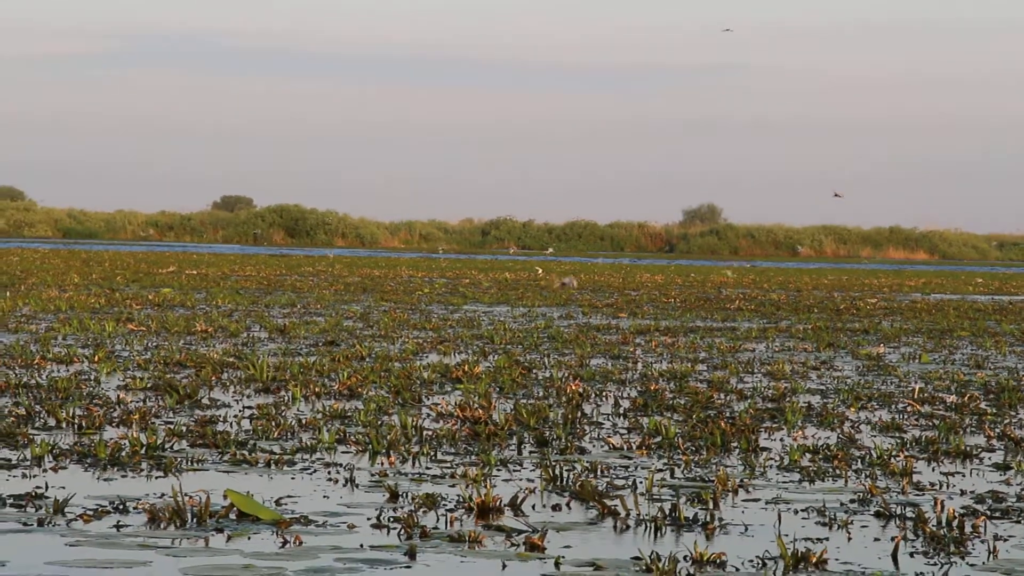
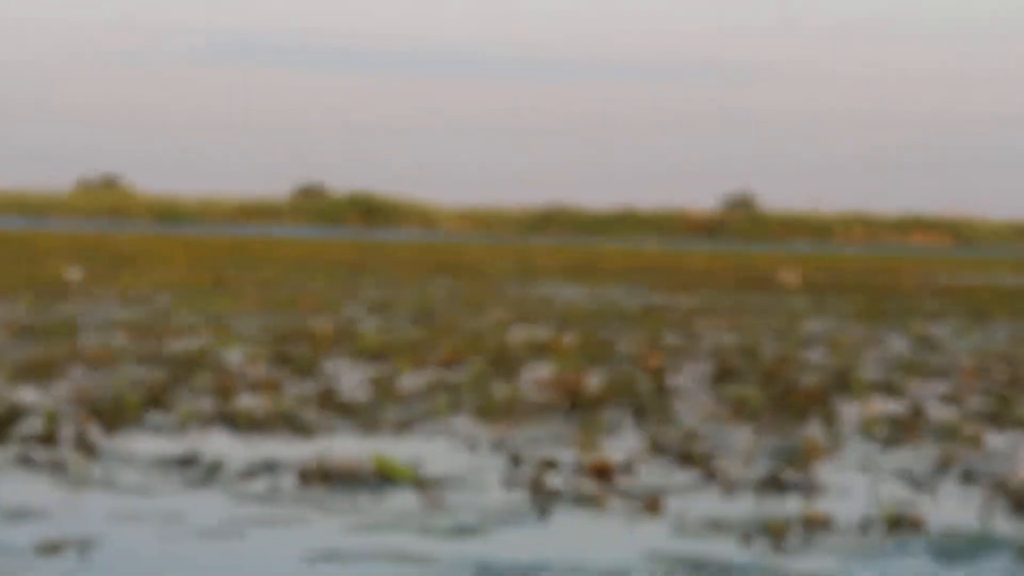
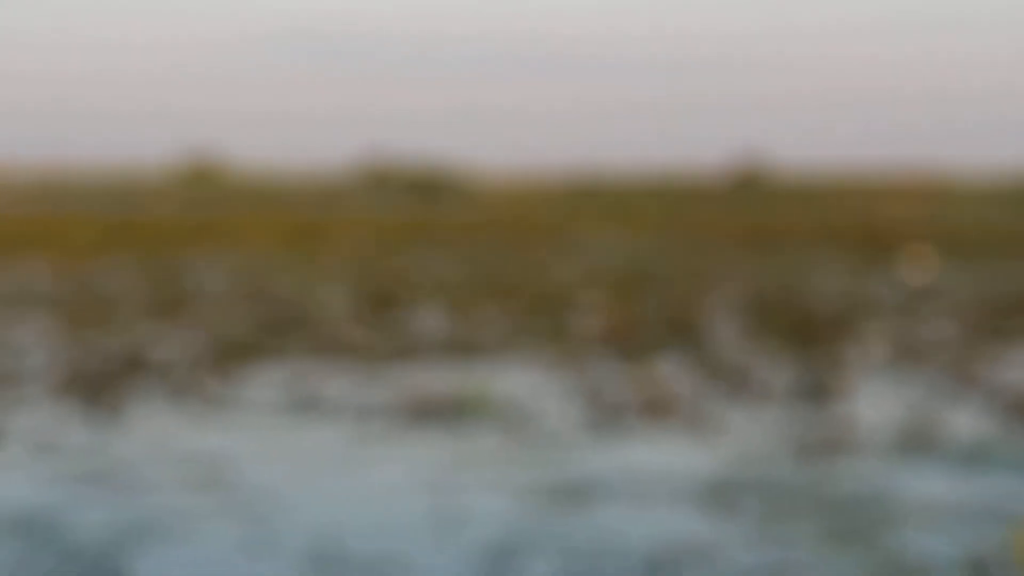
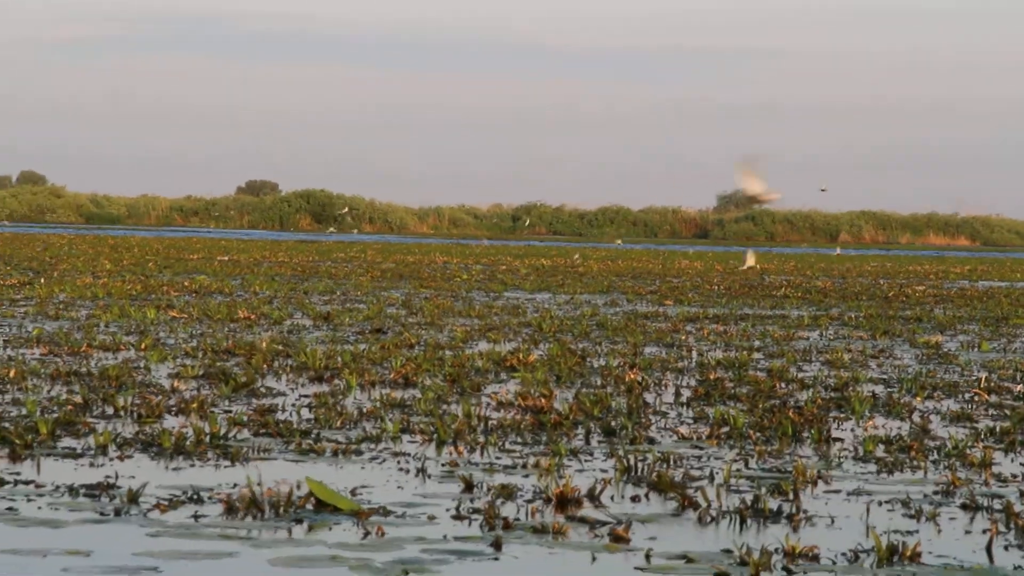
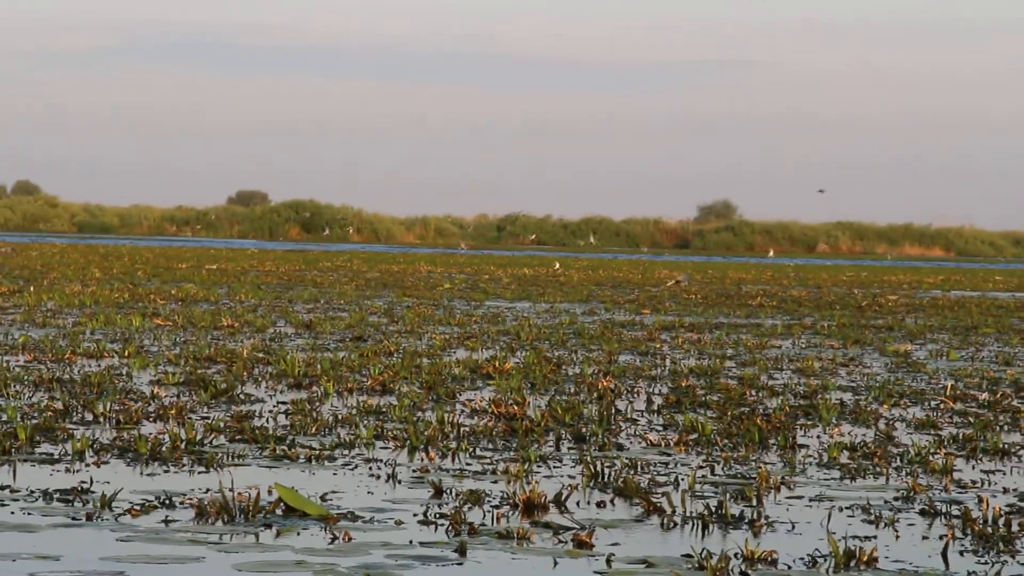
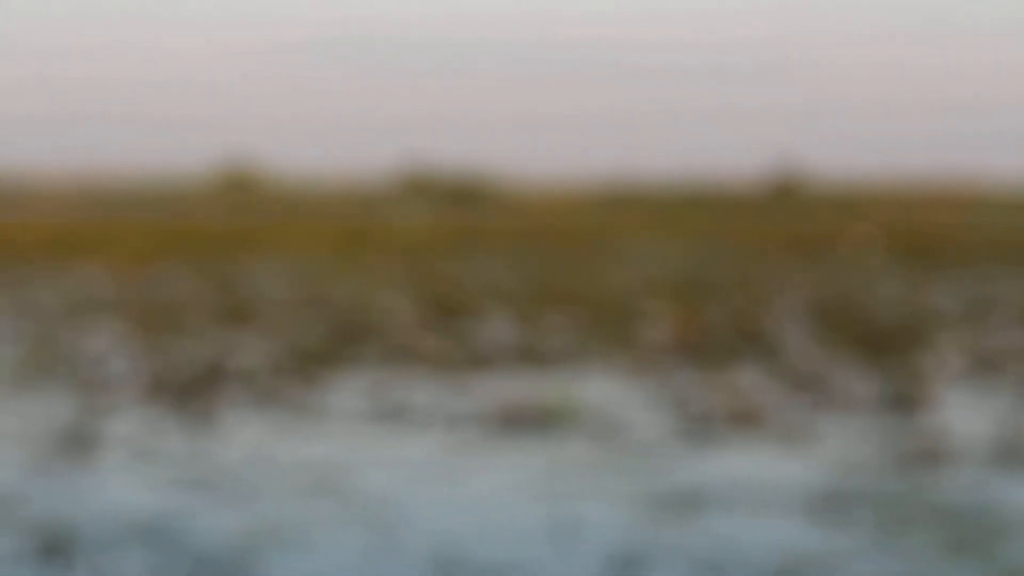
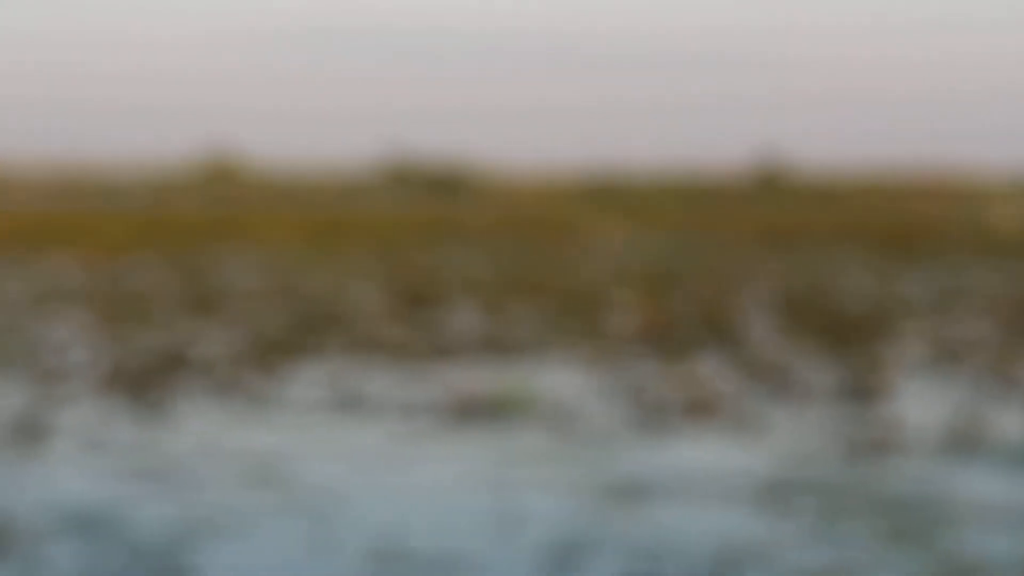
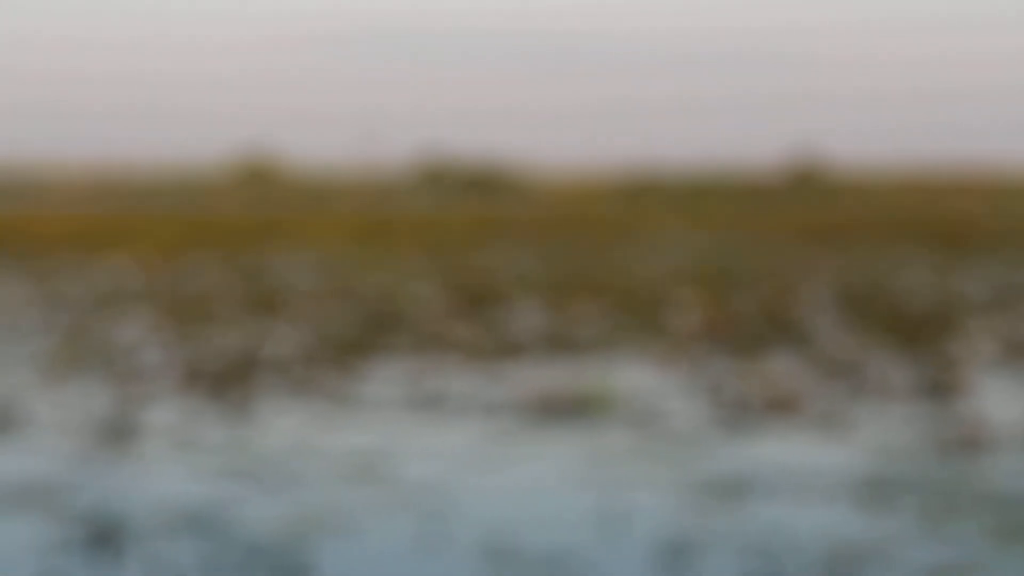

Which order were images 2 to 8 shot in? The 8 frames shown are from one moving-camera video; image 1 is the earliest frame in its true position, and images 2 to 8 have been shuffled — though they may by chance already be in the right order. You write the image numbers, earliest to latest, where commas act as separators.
5, 4, 2, 3, 7, 6, 8
